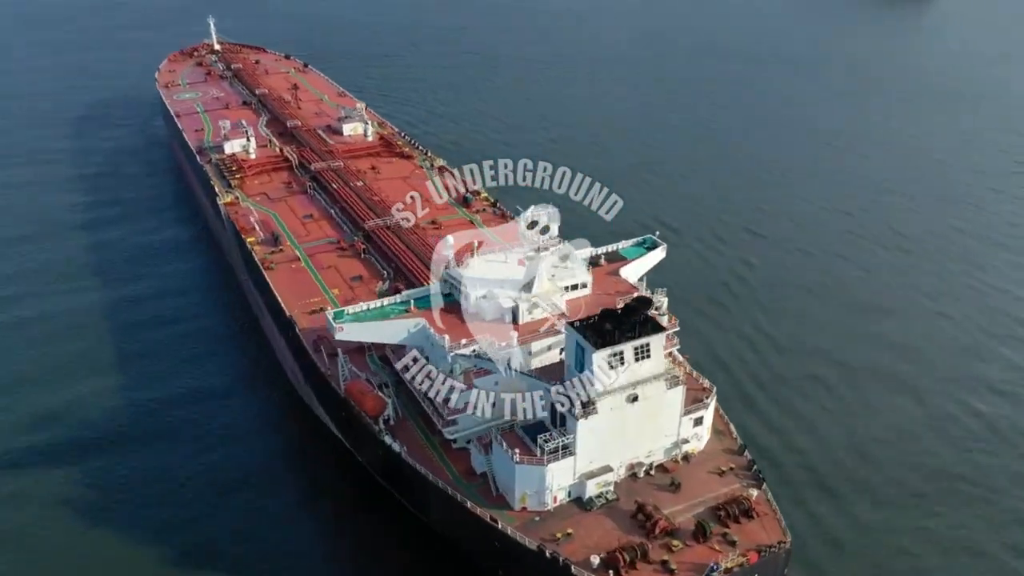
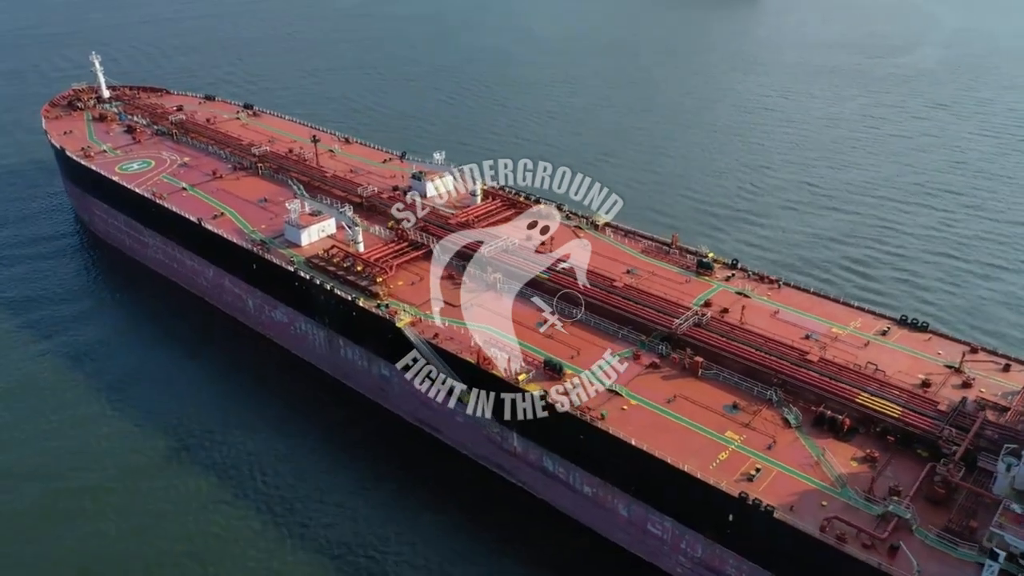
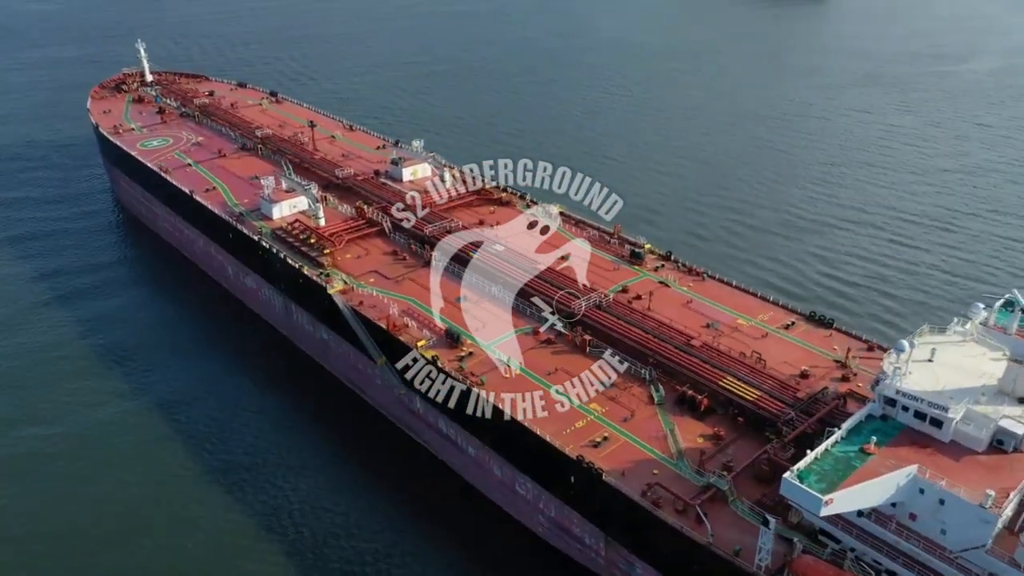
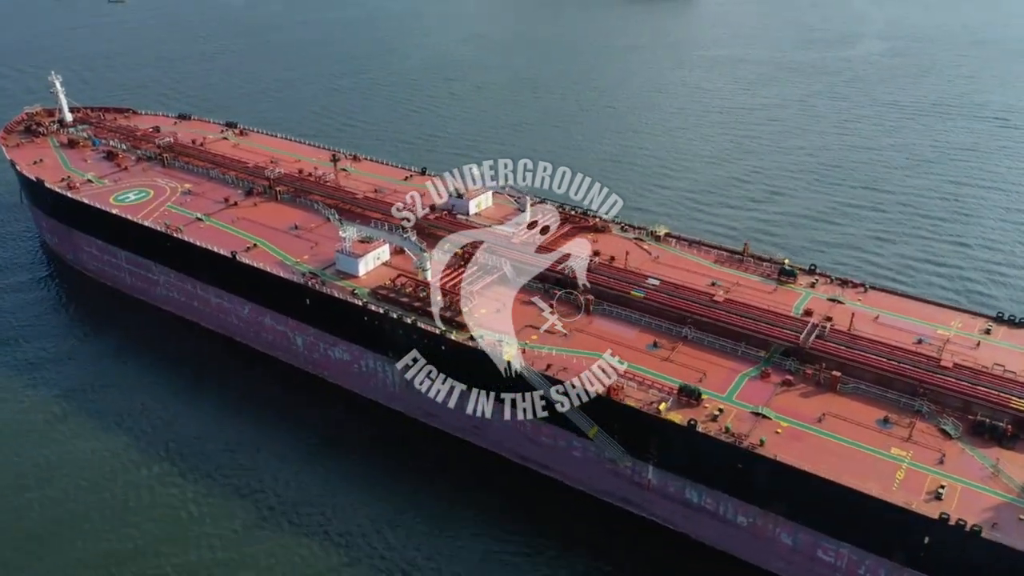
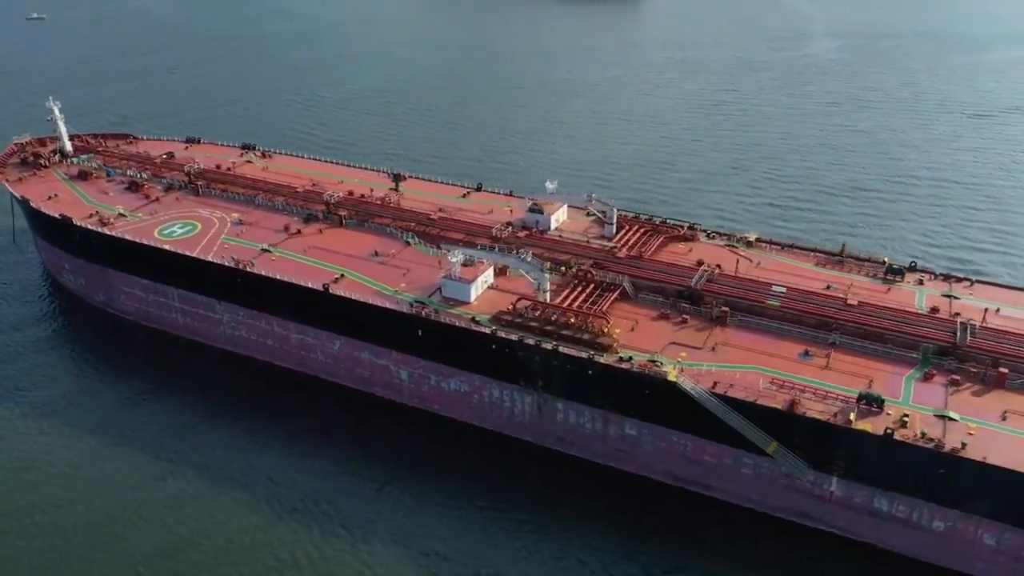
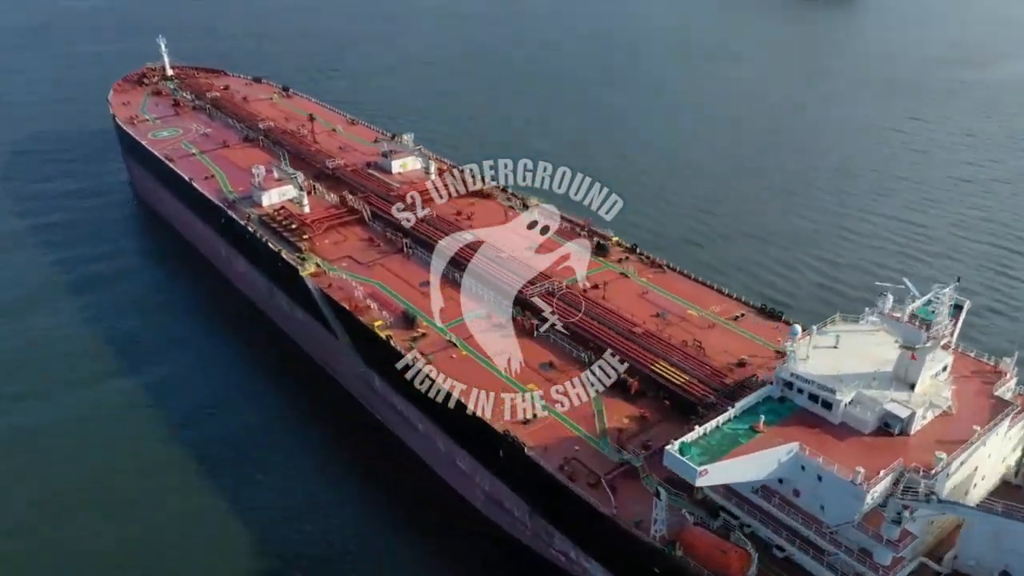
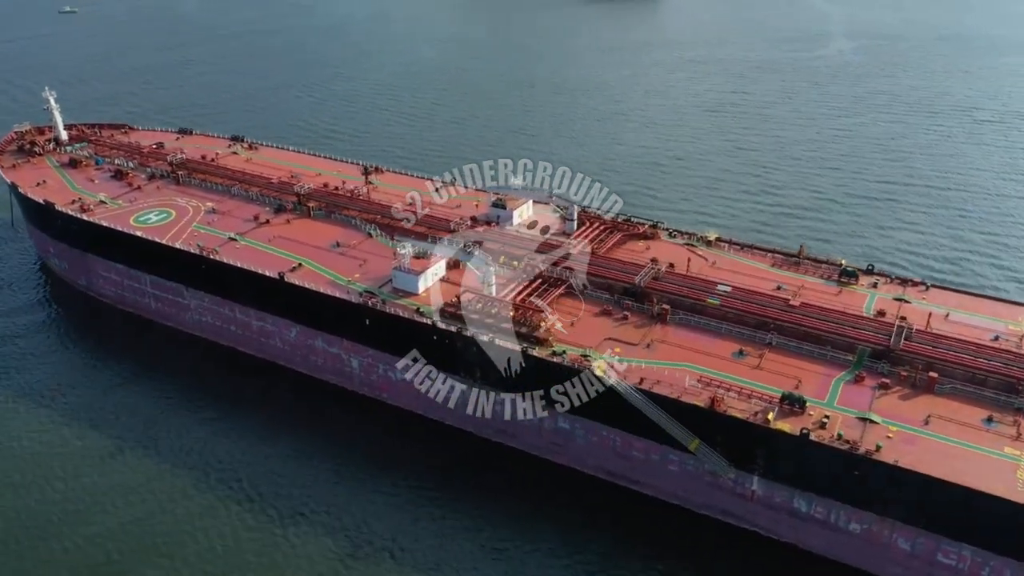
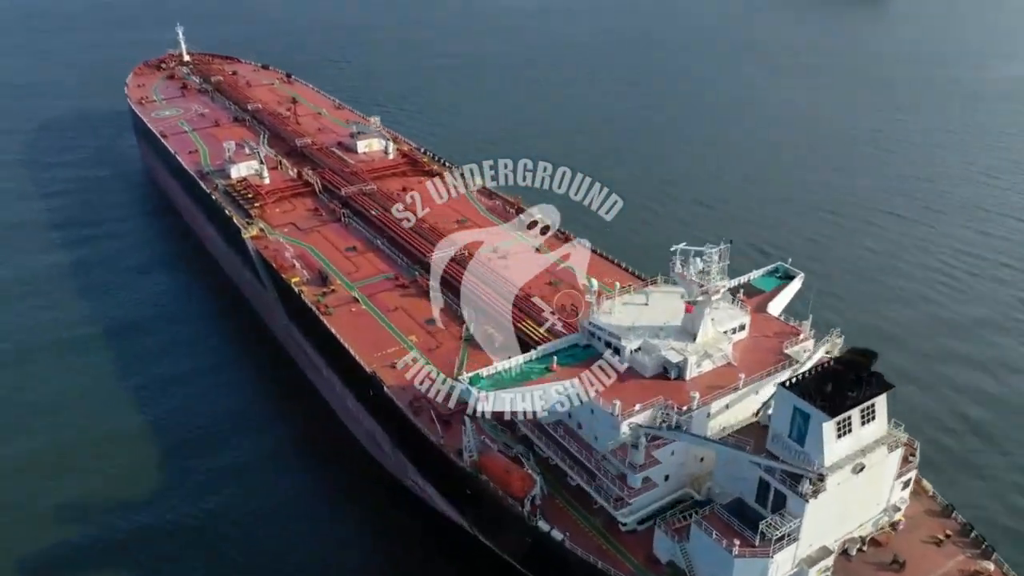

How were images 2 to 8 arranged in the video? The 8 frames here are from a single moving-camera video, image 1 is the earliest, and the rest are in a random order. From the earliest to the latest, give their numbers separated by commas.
8, 6, 3, 2, 4, 7, 5
